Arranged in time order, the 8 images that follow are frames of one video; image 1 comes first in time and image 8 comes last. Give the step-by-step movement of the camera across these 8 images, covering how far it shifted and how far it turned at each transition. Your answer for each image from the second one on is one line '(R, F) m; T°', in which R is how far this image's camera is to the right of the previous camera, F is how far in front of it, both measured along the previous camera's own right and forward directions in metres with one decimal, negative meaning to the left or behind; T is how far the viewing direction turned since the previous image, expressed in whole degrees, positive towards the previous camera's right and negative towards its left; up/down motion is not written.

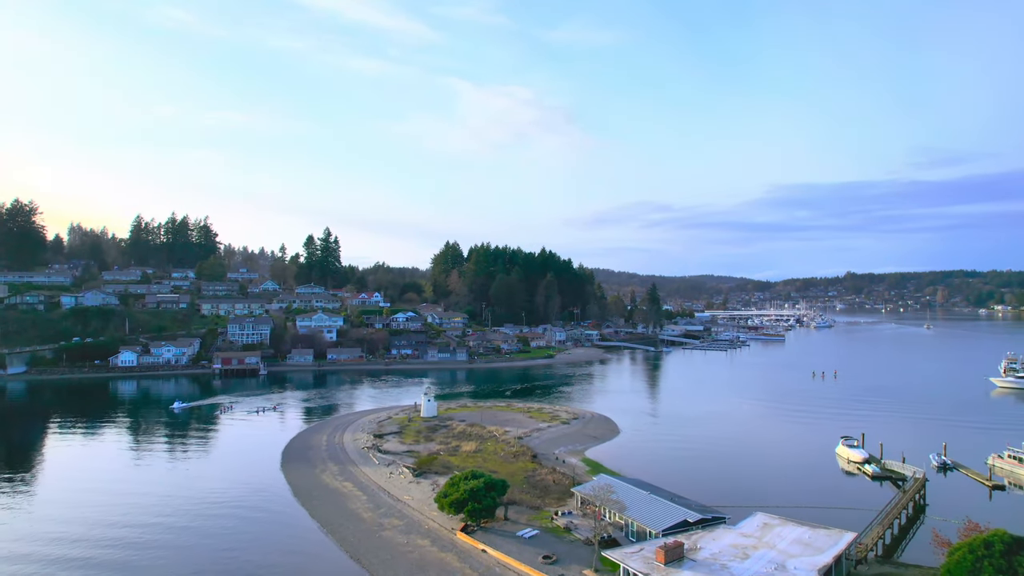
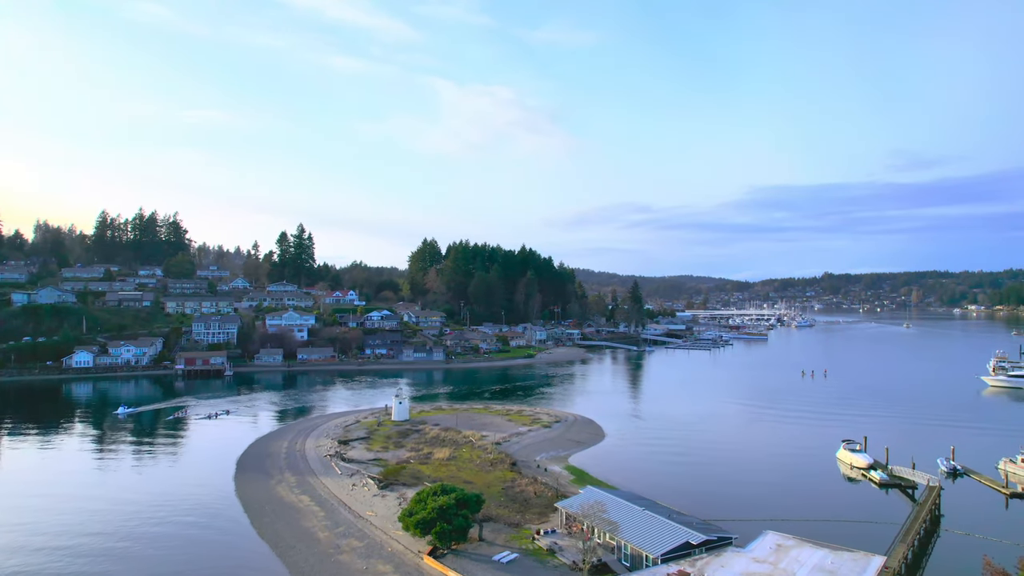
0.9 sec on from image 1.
(+0.1, +1.7) m; +2°
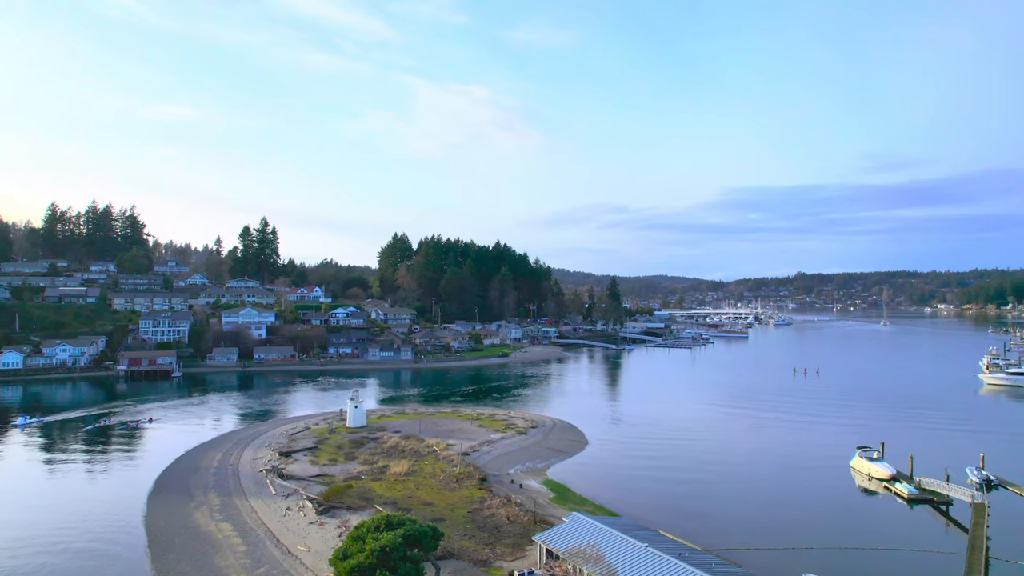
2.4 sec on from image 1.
(+0.1, +2.7) m; +2°
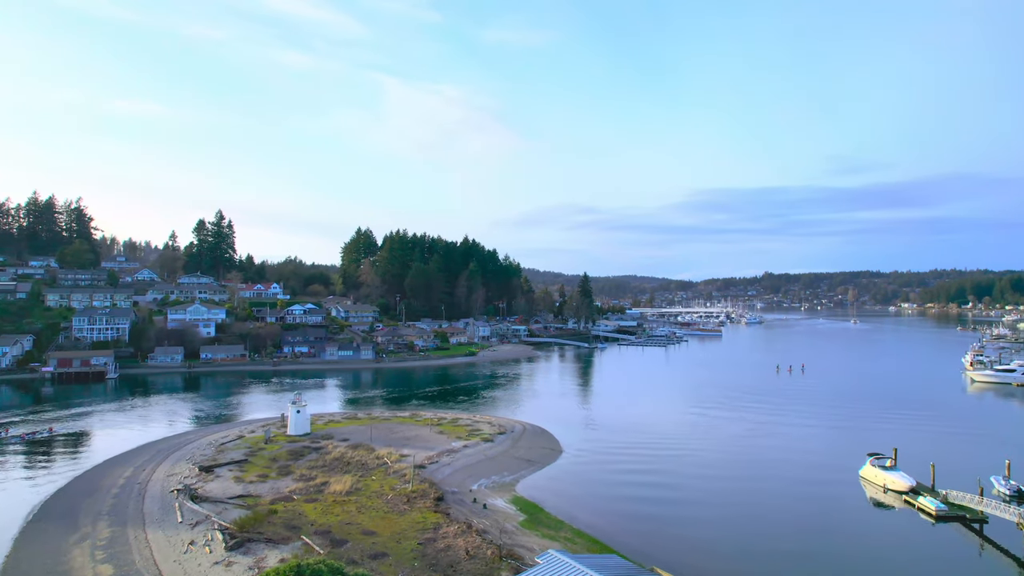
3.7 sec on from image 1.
(+0.2, +2.5) m; +3°
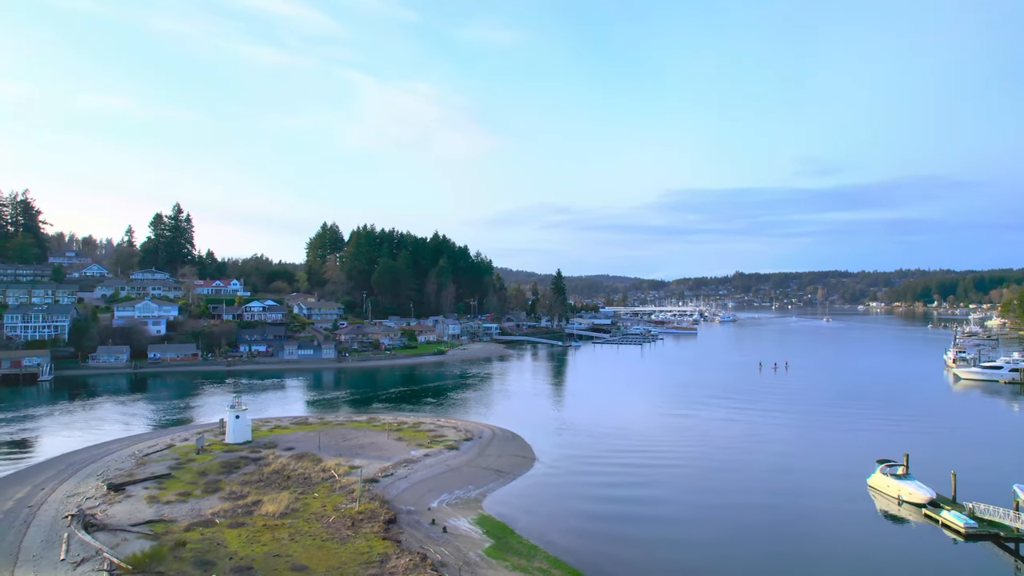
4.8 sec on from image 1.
(+0.1, +2.0) m; +3°
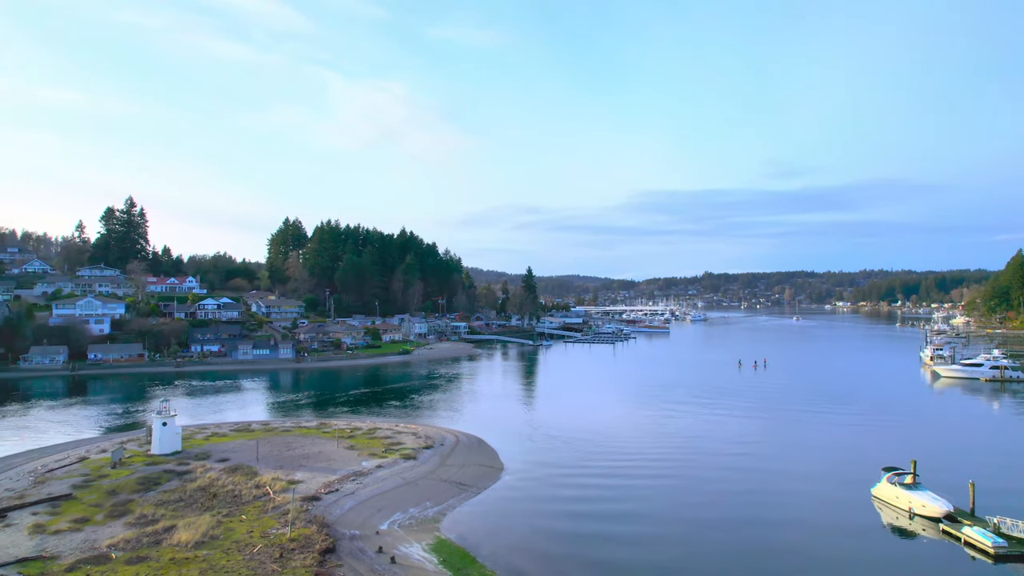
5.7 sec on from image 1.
(+0.1, +1.7) m; +3°
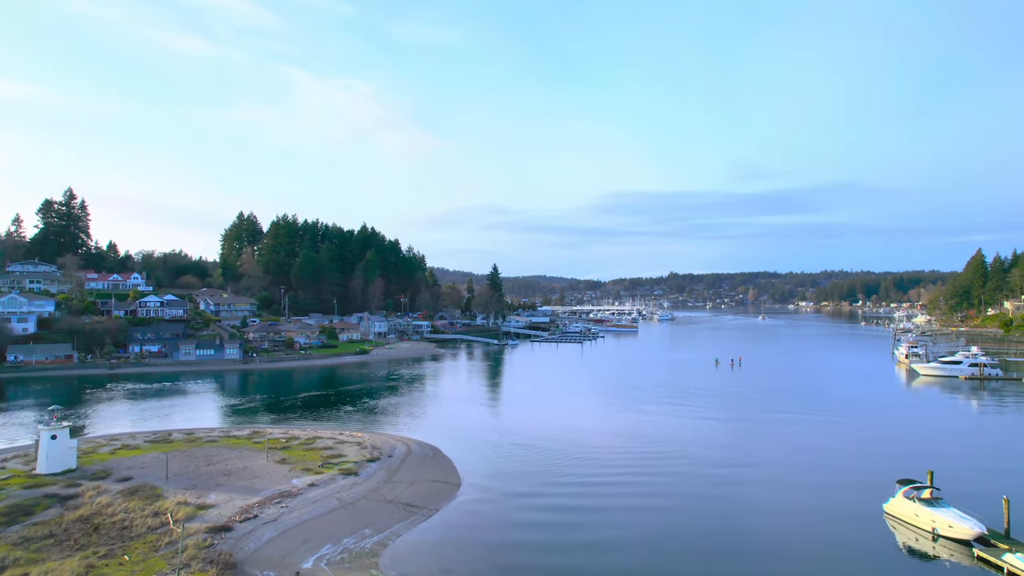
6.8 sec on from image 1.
(+0.2, +2.0) m; +3°
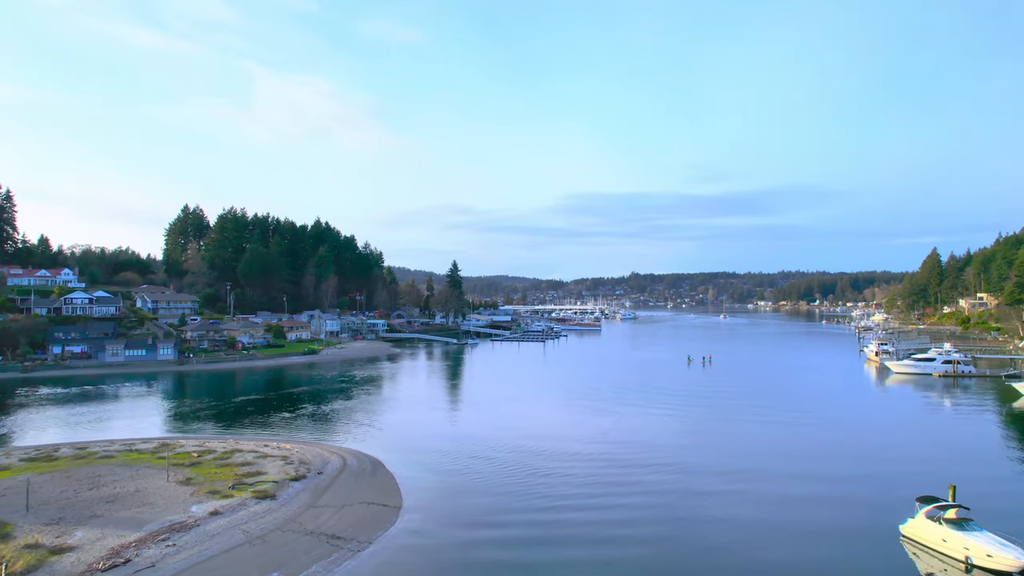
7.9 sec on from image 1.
(+0.2, +2.0) m; +4°
